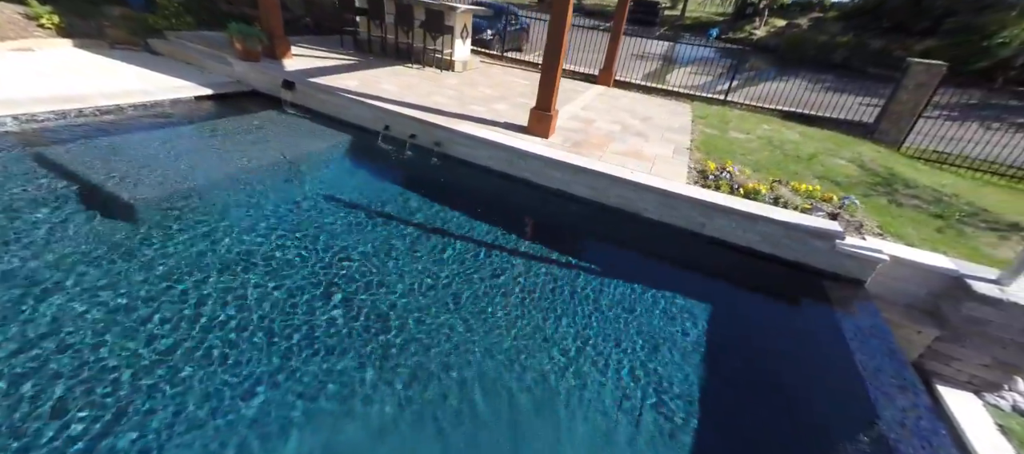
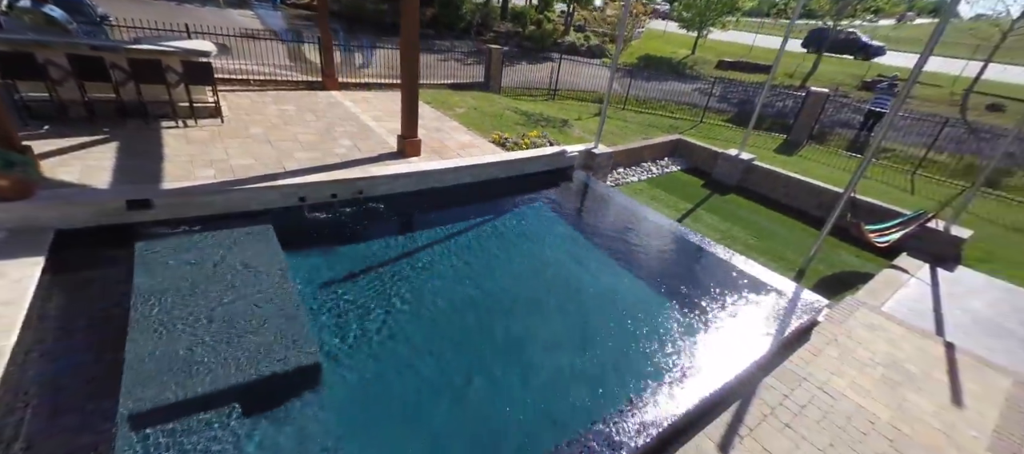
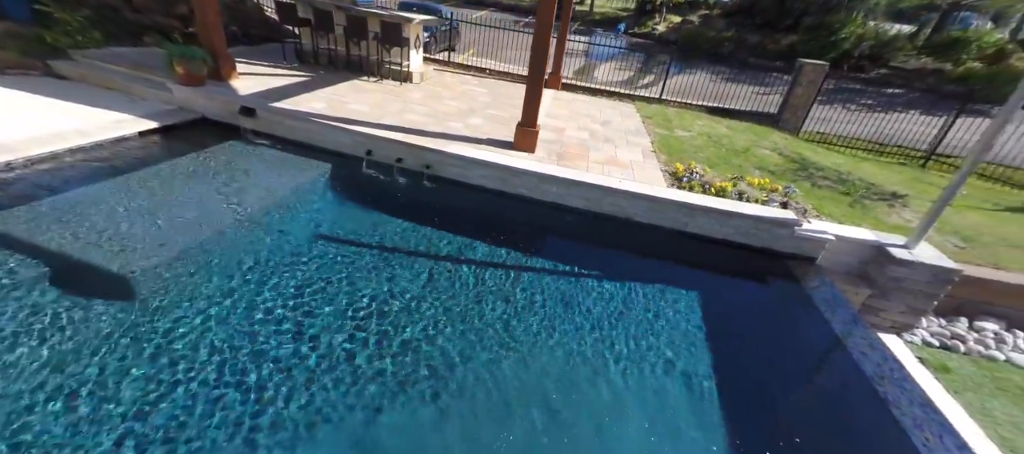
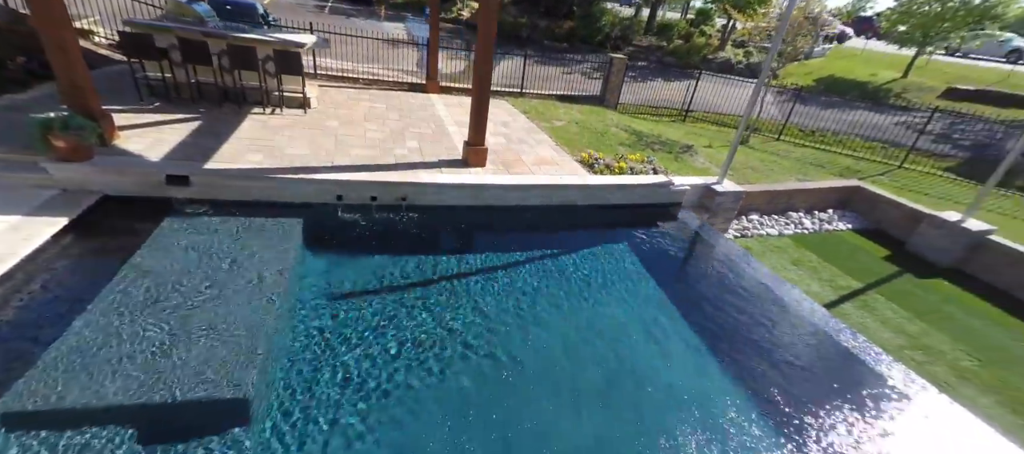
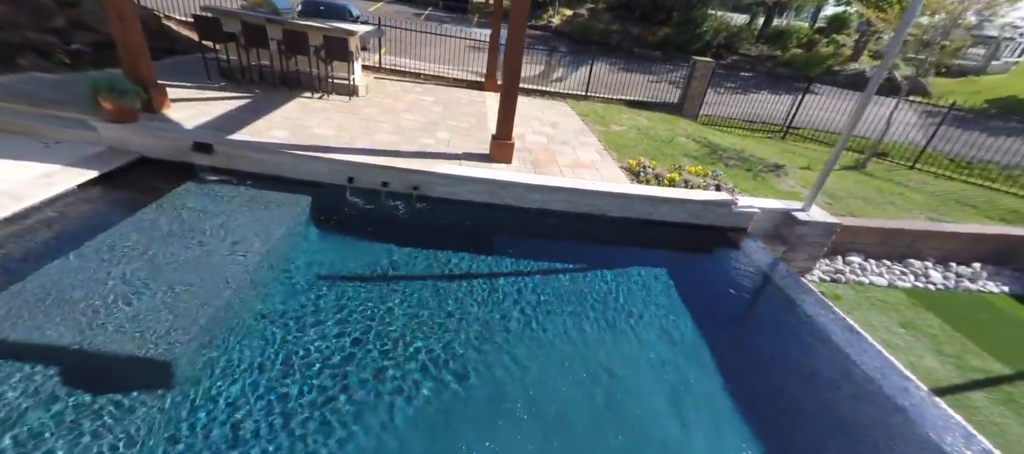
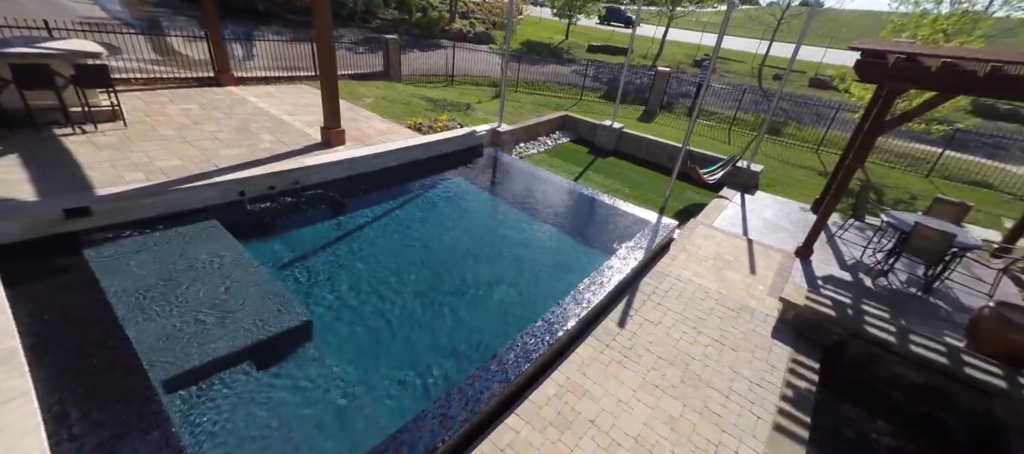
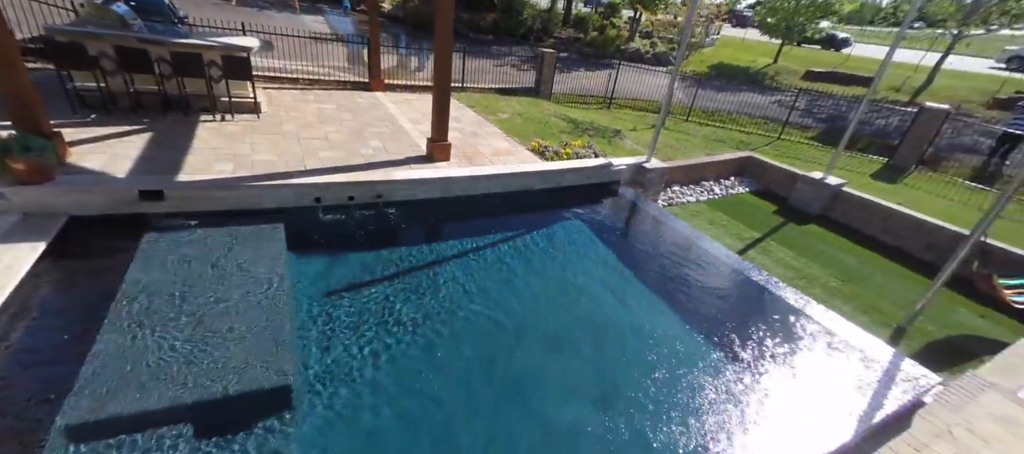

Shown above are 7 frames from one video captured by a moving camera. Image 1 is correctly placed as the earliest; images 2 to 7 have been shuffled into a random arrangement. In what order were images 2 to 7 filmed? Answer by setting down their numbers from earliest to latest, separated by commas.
3, 5, 4, 7, 2, 6
